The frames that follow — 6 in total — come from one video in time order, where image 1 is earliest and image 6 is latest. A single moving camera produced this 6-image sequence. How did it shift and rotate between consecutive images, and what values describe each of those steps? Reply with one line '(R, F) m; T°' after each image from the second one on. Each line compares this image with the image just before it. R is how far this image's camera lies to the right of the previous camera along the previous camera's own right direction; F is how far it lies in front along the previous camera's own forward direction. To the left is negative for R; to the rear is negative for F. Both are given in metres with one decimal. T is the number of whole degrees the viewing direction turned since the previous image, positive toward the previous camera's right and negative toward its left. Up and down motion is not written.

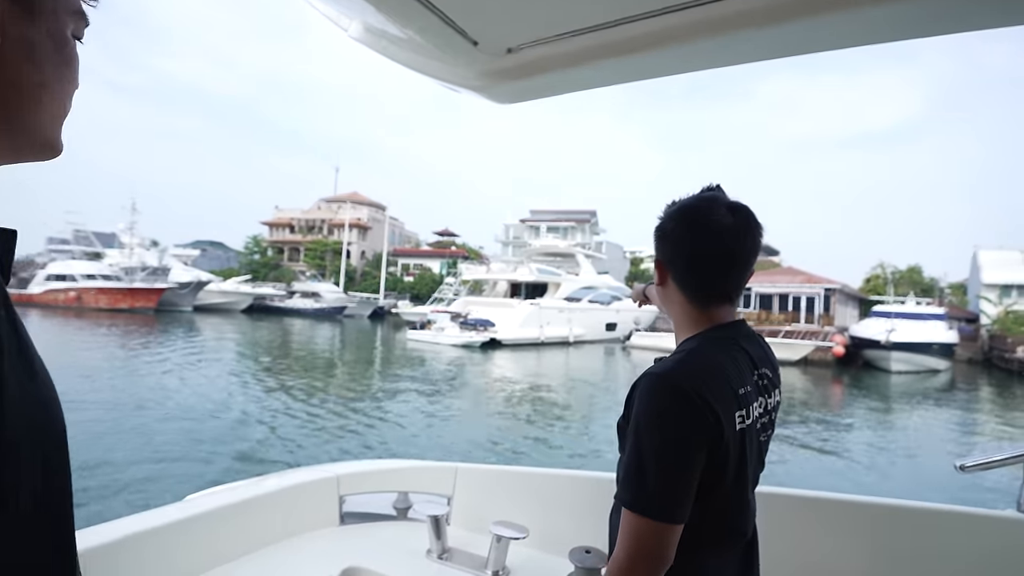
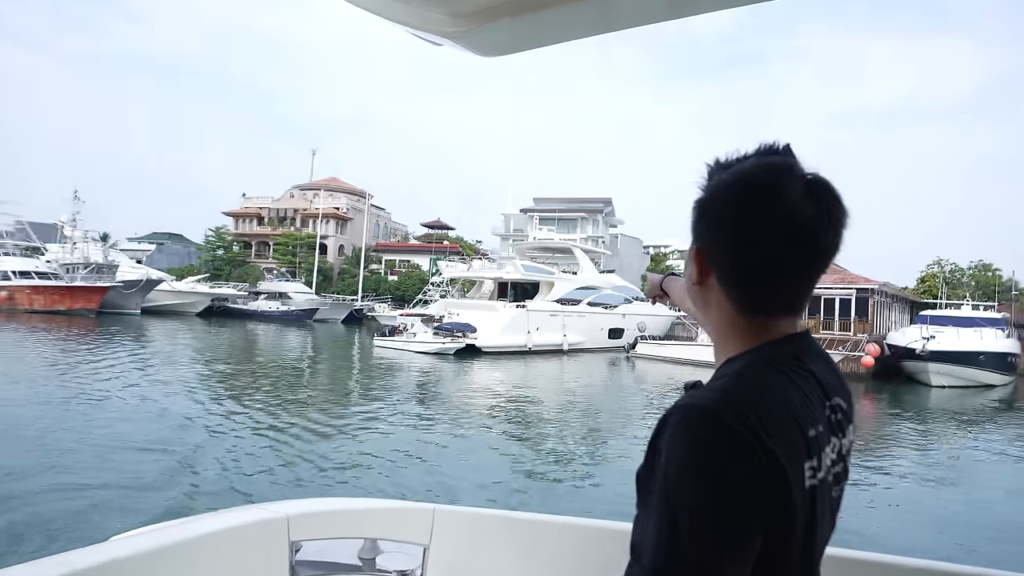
(+0.4, +1.6) m; -2°
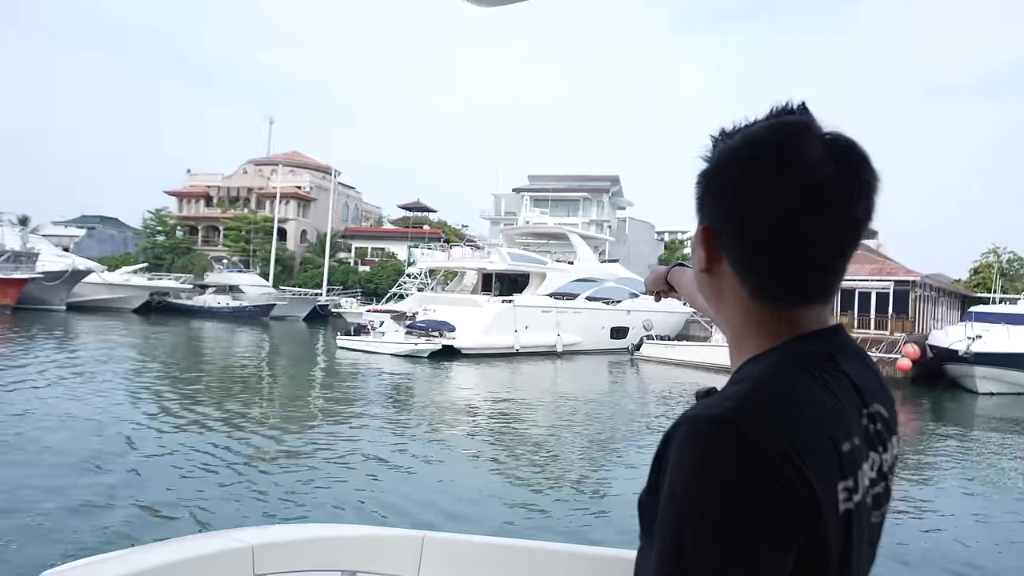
(+0.2, +1.5) m; 0°
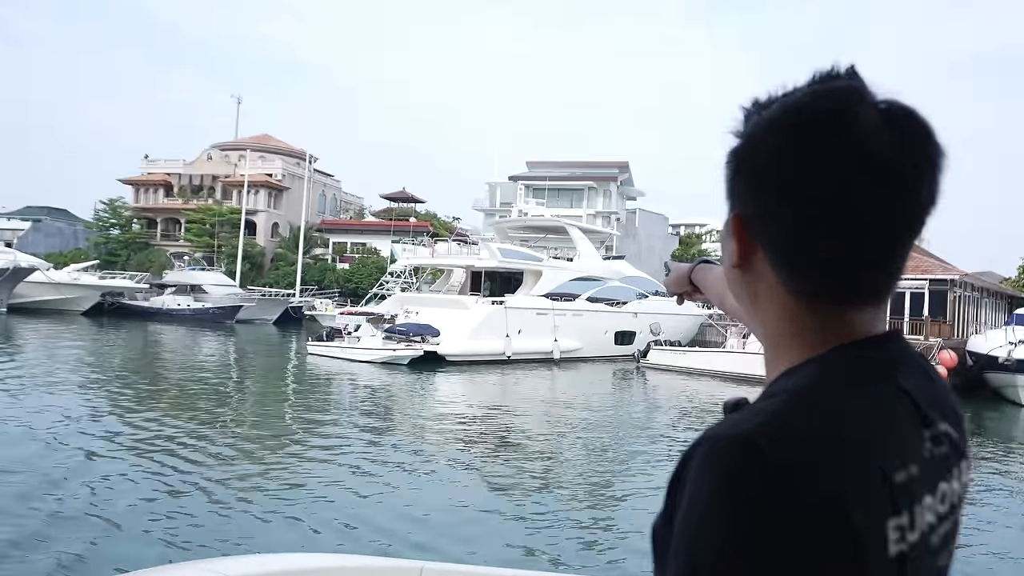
(+0.1, +0.9) m; -1°
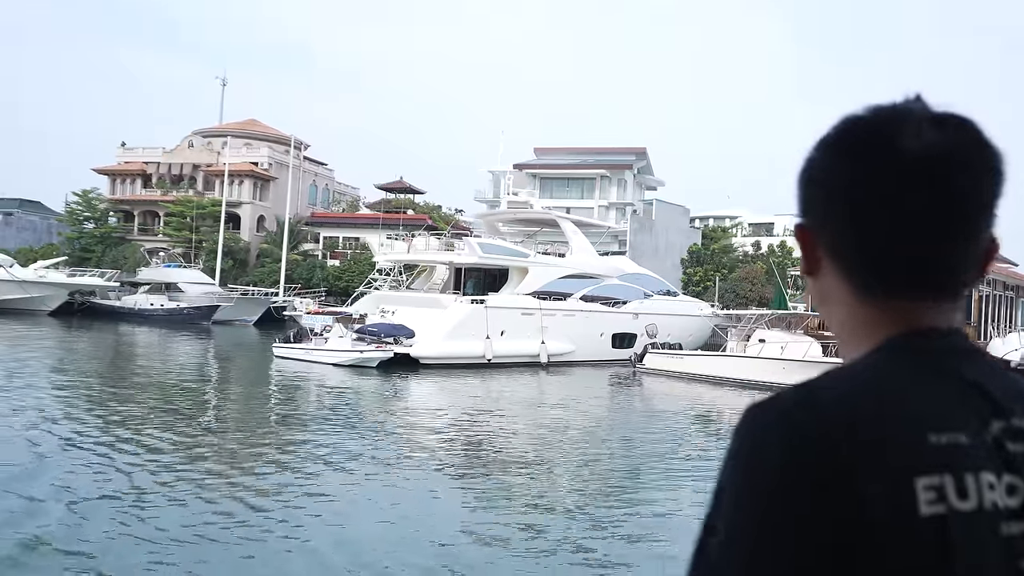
(+0.3, +0.7) m; -3°
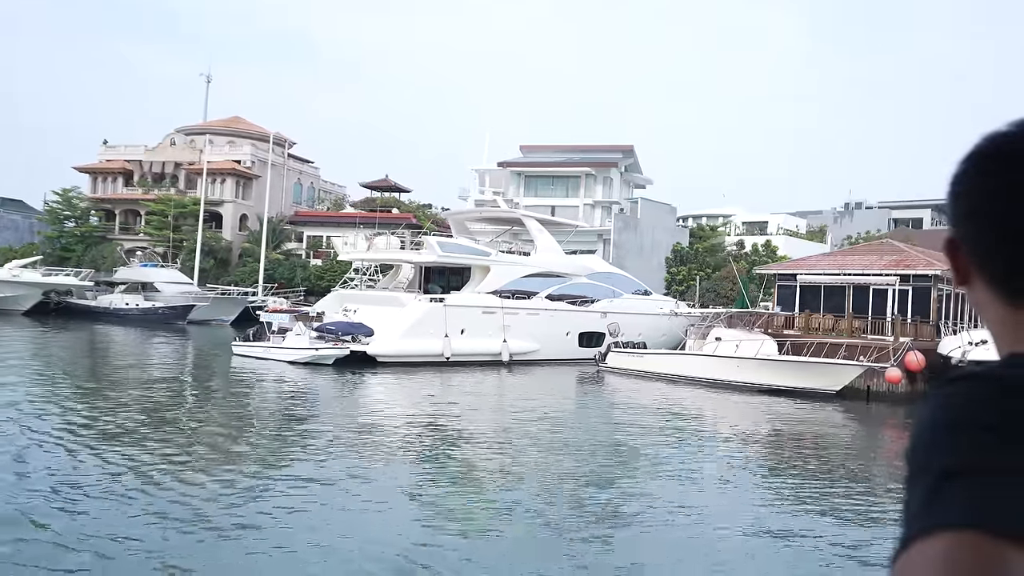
(+0.3, +0.2) m; -2°
